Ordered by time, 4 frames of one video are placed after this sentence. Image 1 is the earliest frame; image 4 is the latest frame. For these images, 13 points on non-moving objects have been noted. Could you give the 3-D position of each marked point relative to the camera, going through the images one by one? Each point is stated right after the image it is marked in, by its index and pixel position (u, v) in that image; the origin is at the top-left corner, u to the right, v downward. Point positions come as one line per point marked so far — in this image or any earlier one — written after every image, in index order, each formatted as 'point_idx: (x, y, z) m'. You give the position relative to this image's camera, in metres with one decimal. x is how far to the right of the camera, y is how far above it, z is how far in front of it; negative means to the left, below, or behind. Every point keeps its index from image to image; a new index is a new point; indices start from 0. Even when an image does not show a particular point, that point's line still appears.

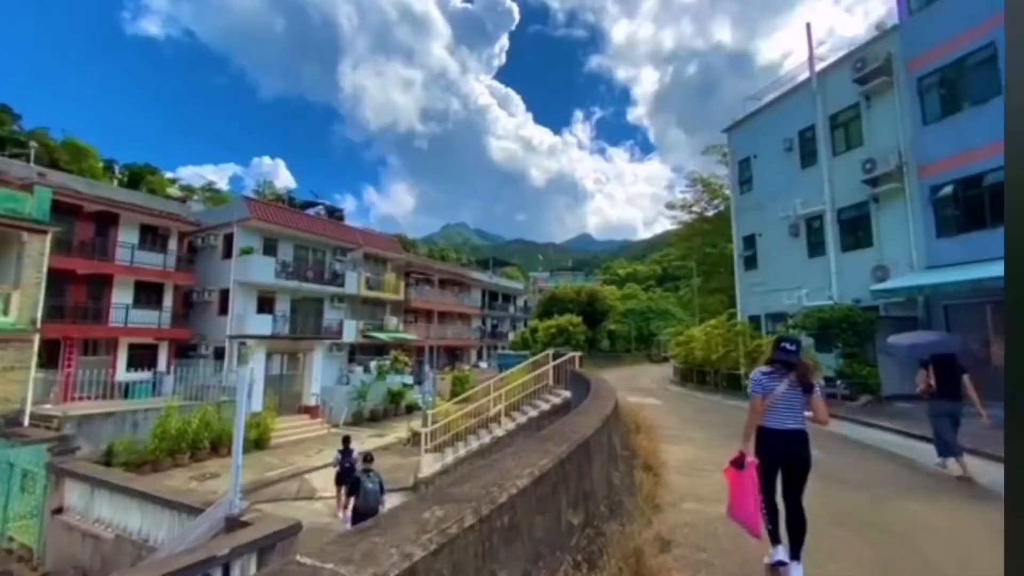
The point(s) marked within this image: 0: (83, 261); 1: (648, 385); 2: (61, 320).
0: (-13.3, +0.9, +14.3) m
1: (+4.7, -3.5, +16.4) m
2: (-13.5, -0.9, +13.9) m
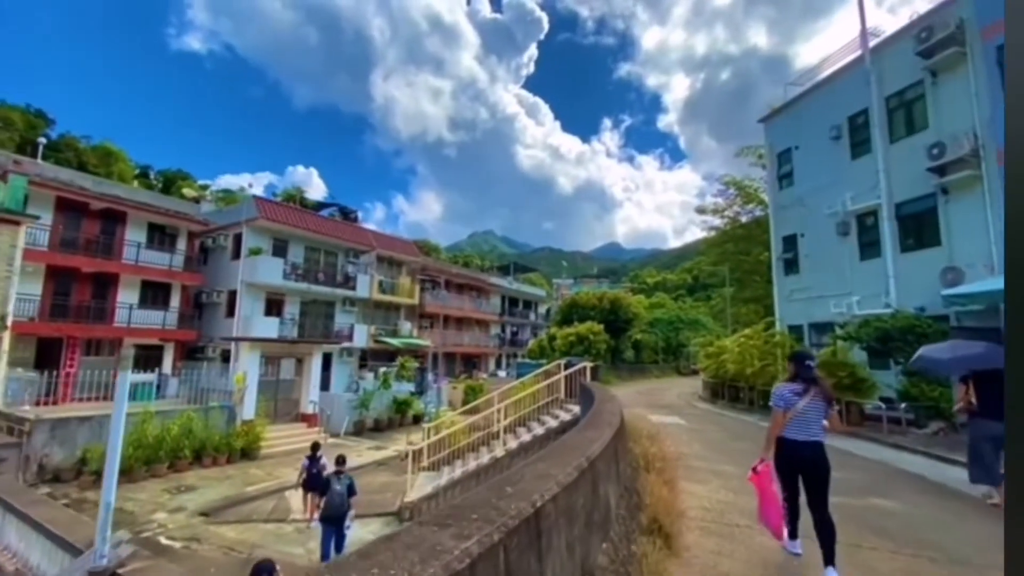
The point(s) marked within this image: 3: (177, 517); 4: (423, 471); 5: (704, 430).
0: (-12.8, +0.9, +14.1) m
1: (+5.1, -3.7, +15.1) m
2: (-13.2, -0.9, +13.7) m
3: (-5.1, -3.5, +7.2) m
4: (-1.8, -3.5, +9.1) m
5: (+3.6, -2.7, +8.9) m
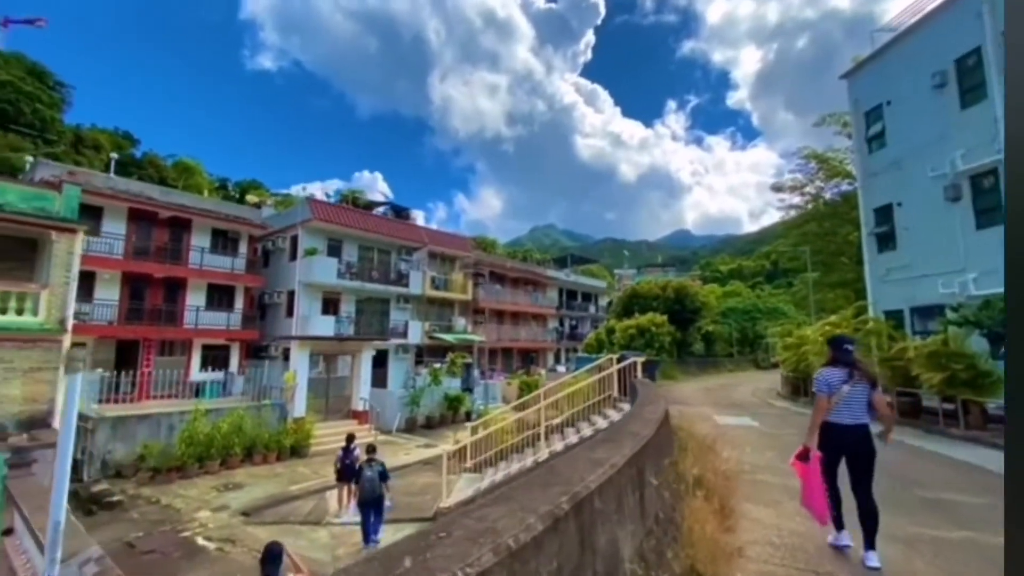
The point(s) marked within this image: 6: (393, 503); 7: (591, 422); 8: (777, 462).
0: (-11.3, +0.7, +15.1) m
1: (+6.8, -3.2, +13.7) m
2: (-11.6, -1.1, +14.8) m
3: (-4.5, -3.5, +7.2) m
4: (-0.9, -3.4, +8.7) m
5: (+4.4, -2.4, +7.7) m
6: (-2.3, -4.1, +8.9) m
7: (+1.4, -2.4, +8.5) m
8: (+3.2, -2.1, +5.6) m
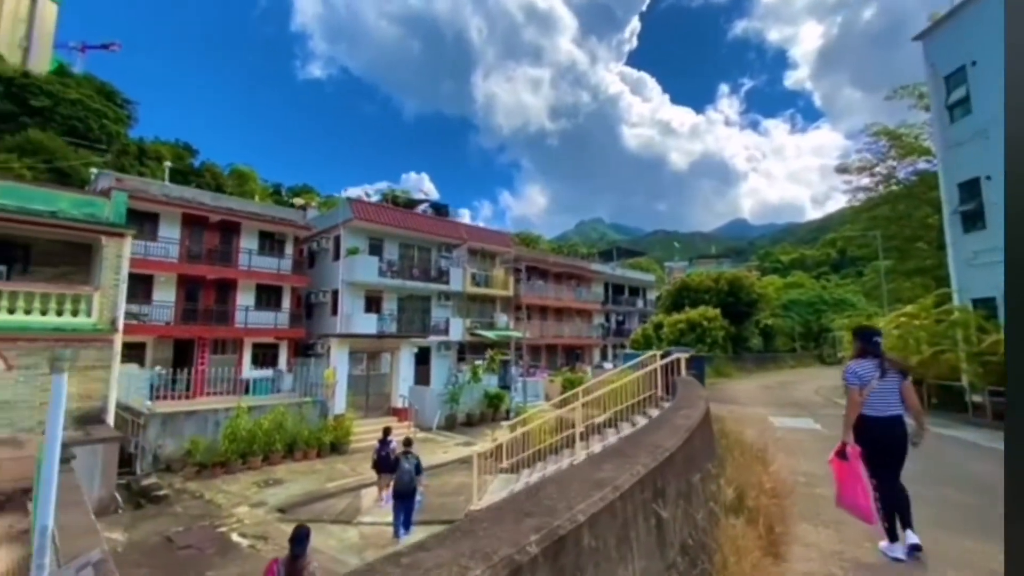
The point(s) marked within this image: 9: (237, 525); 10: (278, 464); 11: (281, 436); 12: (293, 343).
0: (-10.0, +0.7, +15.9) m
1: (+7.9, -2.9, +12.6) m
2: (-10.3, -1.1, +15.5) m
3: (-4.0, -3.5, +7.3) m
4: (-0.2, -3.3, +8.4) m
5: (+4.9, -2.2, +6.9) m
6: (-1.6, -4.0, +8.7) m
7: (+2.1, -2.3, +7.9) m
8: (+3.5, -1.9, +4.9) m
9: (-4.1, -3.5, +6.9) m
10: (-5.8, -4.5, +12.1) m
11: (-5.9, -3.9, +12.4) m
12: (-8.3, -2.1, +18.1) m
